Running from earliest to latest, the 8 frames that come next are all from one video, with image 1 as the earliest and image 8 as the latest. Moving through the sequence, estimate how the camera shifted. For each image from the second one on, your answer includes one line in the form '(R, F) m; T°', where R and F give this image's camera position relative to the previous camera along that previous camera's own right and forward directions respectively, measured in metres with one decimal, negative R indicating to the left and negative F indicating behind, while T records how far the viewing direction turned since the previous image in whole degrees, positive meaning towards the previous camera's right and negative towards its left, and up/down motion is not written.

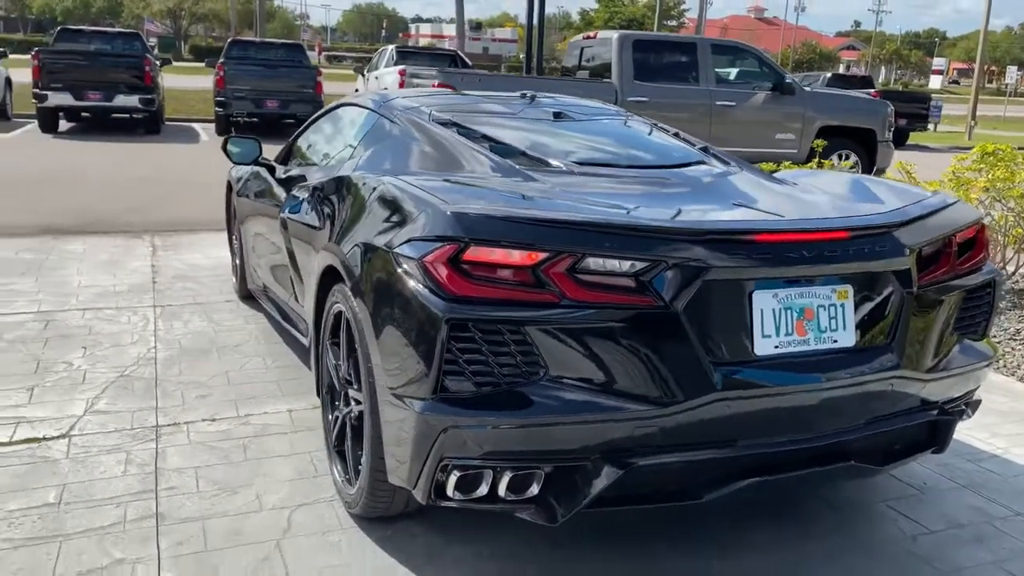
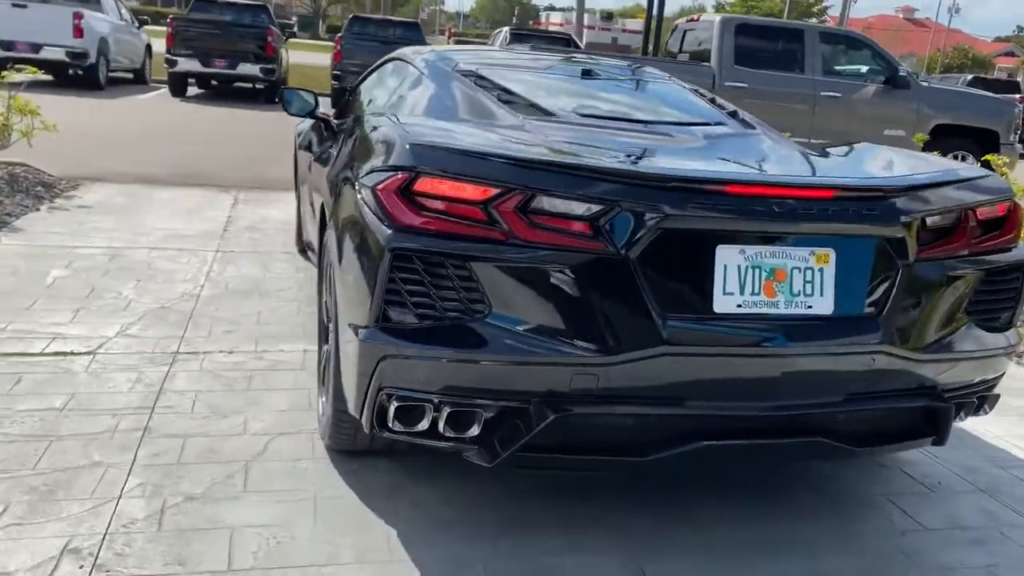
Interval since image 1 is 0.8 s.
(+0.6, +0.1) m; -8°
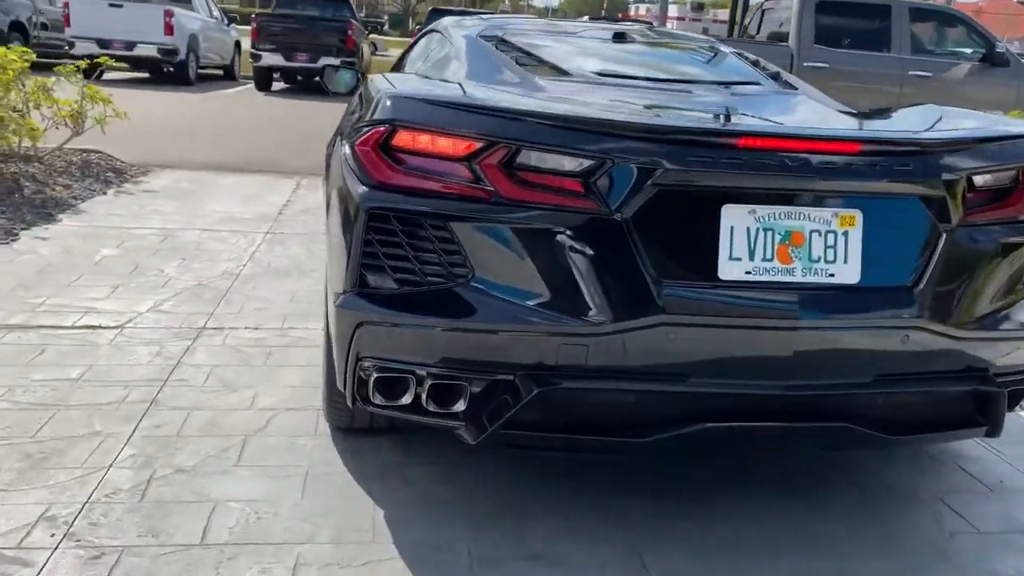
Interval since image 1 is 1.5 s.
(+0.3, +0.3) m; -6°
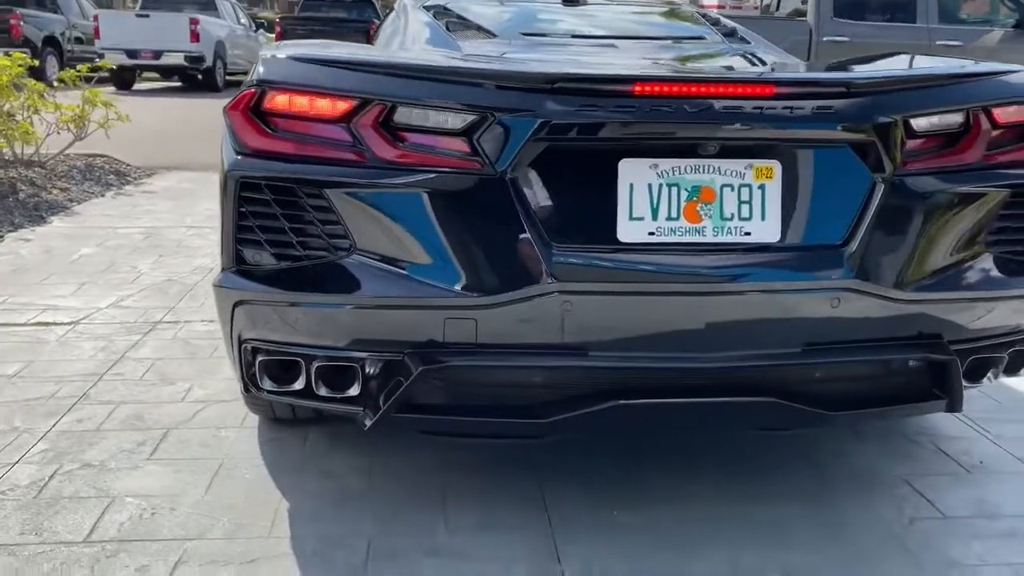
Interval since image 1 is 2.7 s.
(+0.5, +0.2) m; -3°
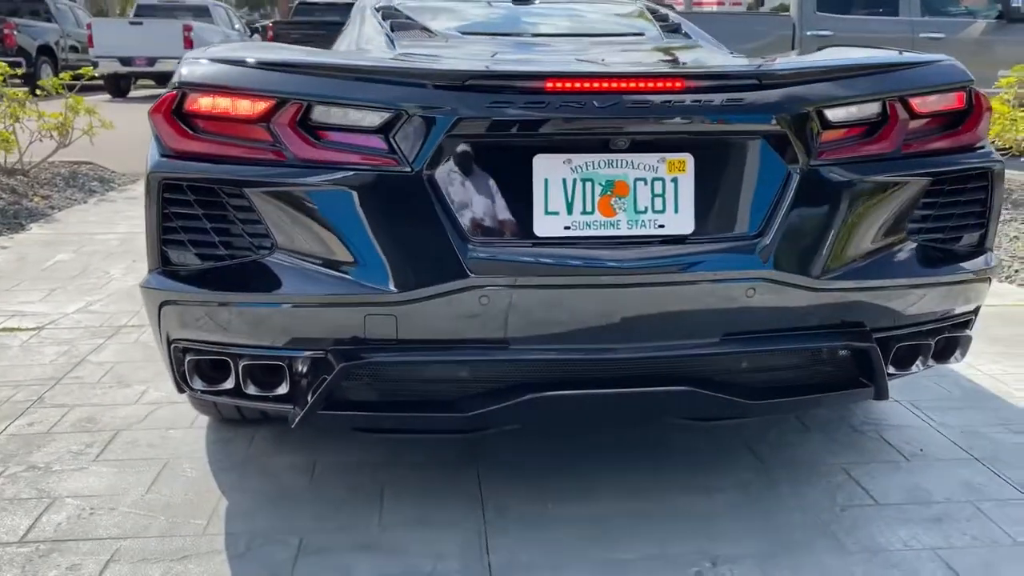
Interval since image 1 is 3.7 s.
(+0.3, 0.0) m; 0°
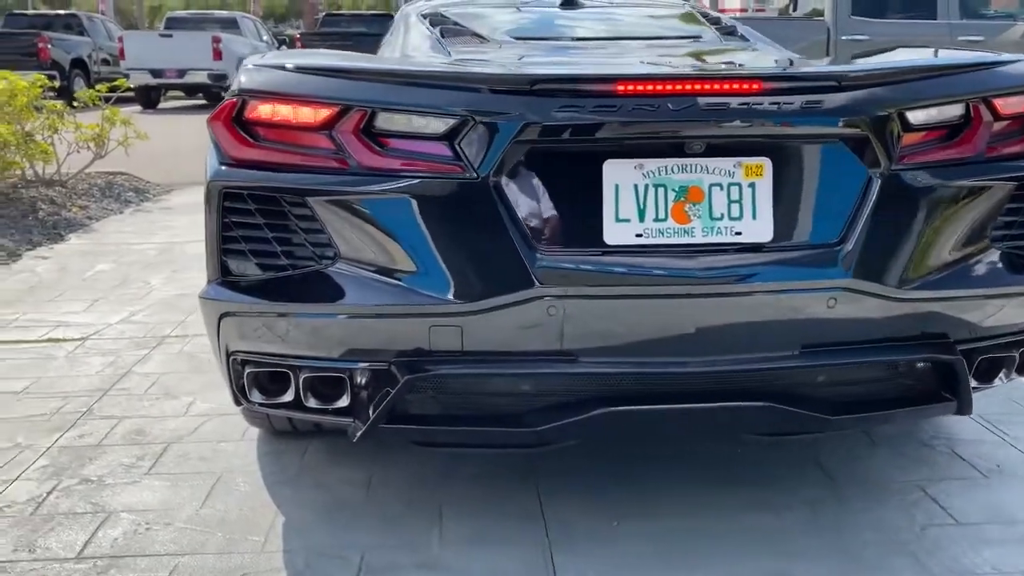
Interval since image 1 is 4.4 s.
(-0.1, +0.1) m; -1°
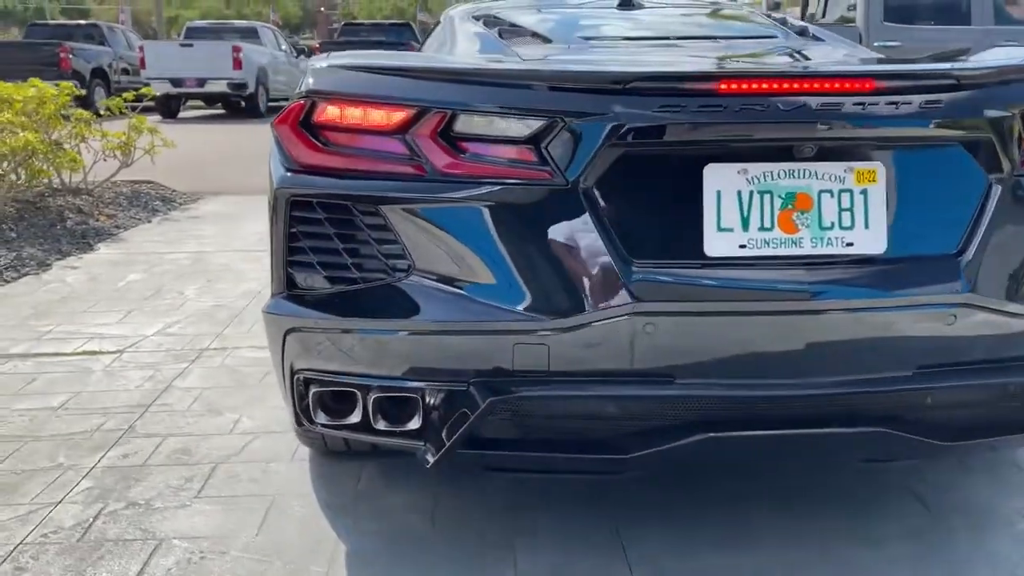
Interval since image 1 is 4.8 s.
(-0.2, +0.2) m; -1°
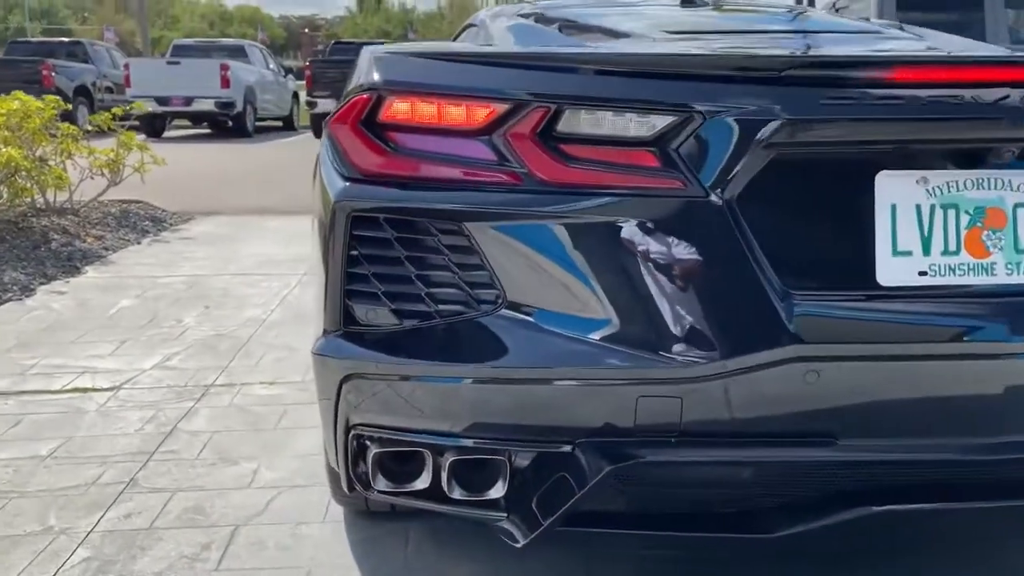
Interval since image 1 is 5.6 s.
(-0.3, +0.5) m; +1°
